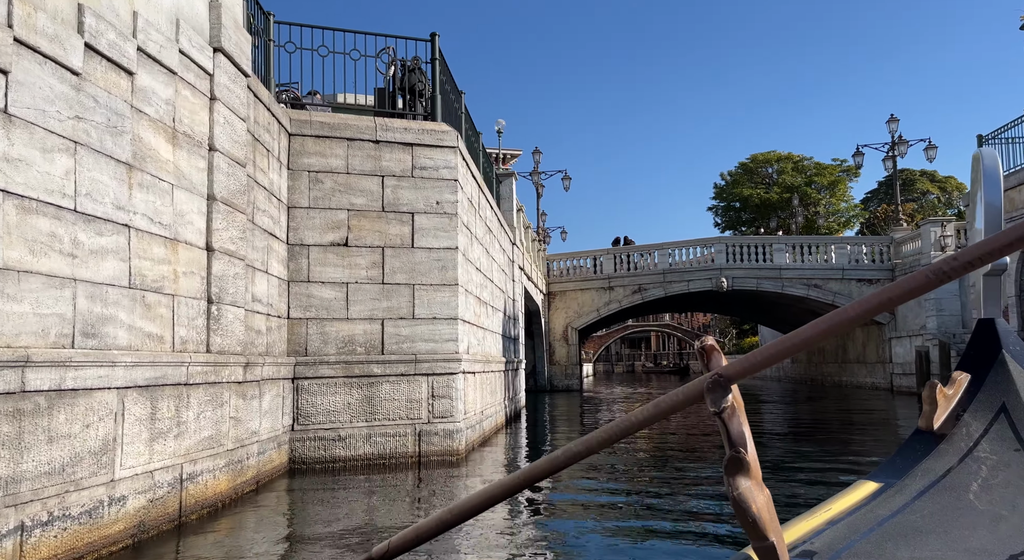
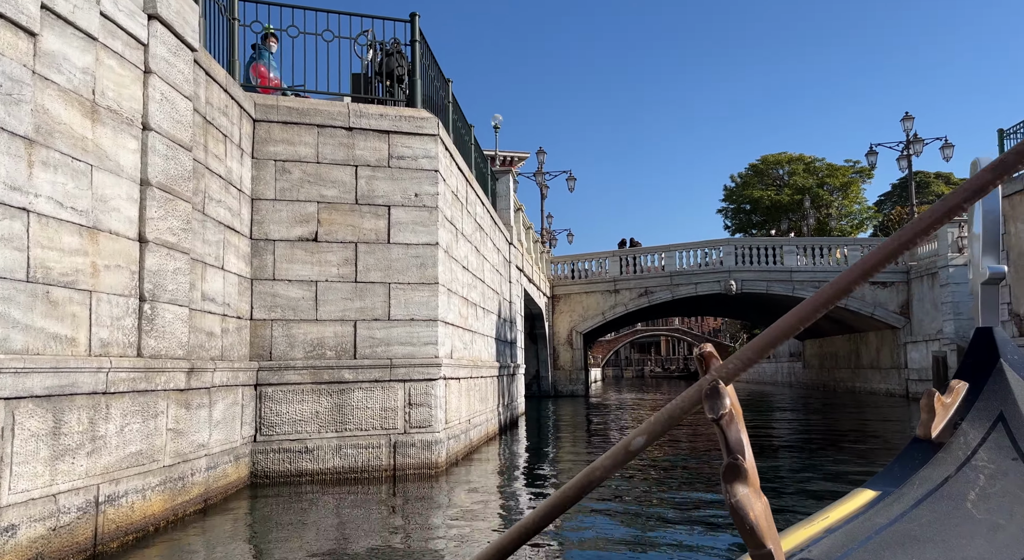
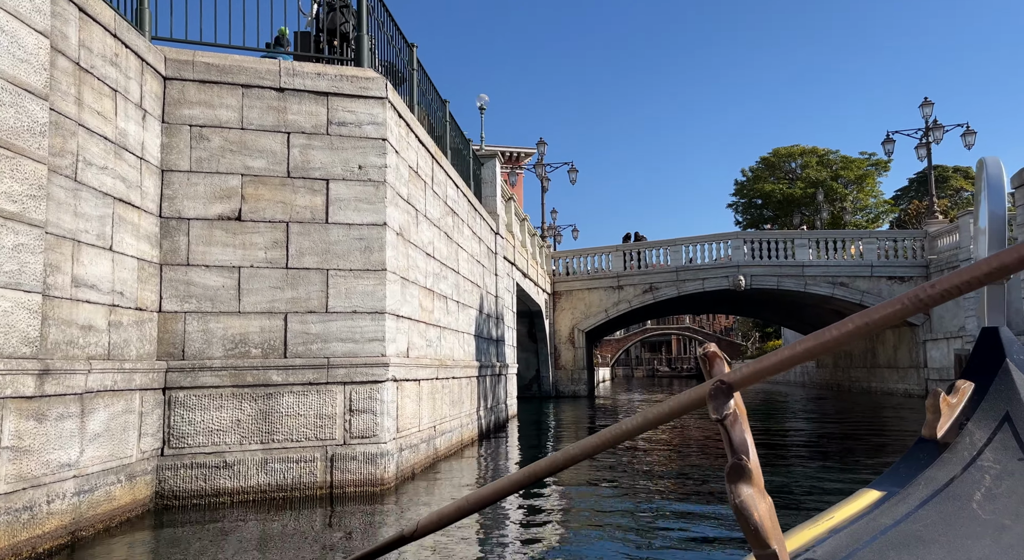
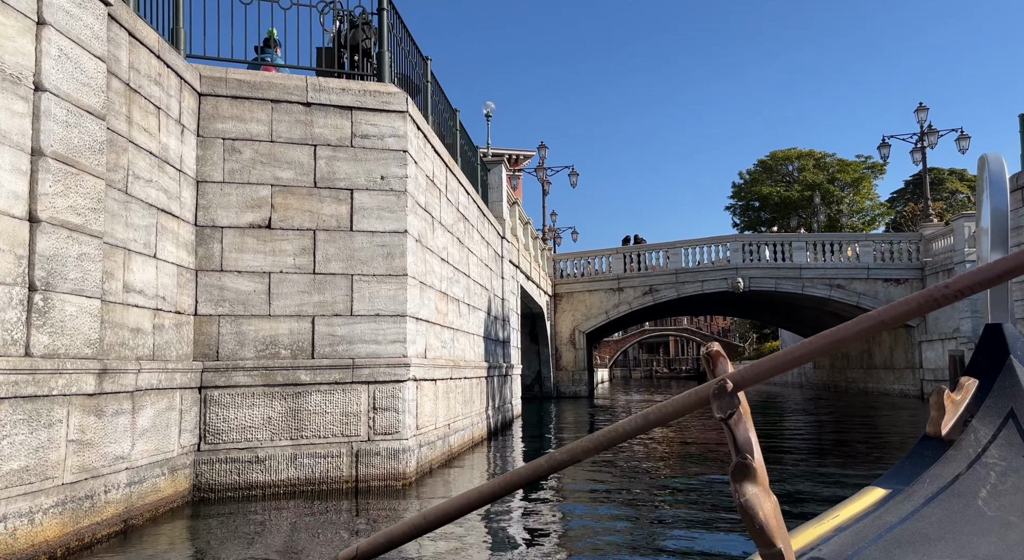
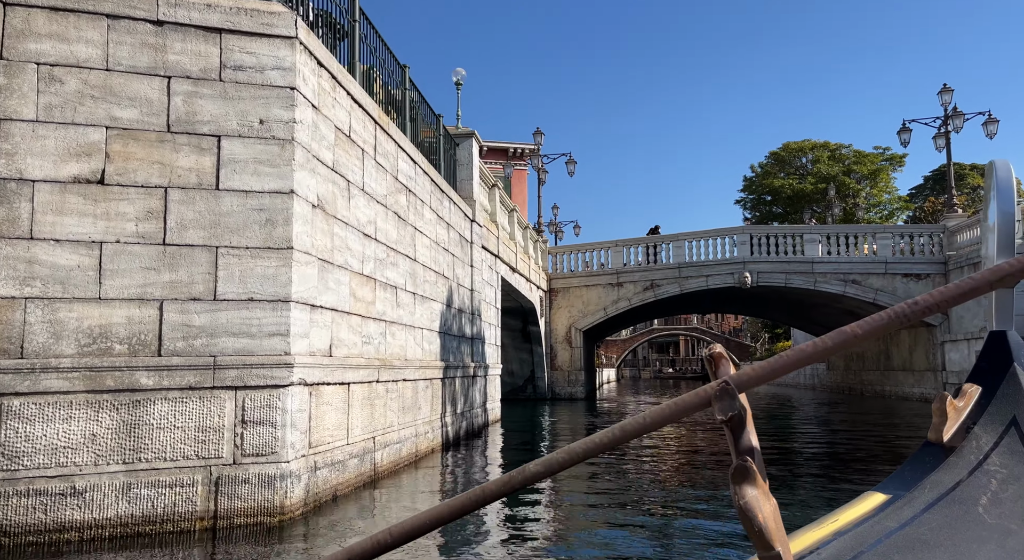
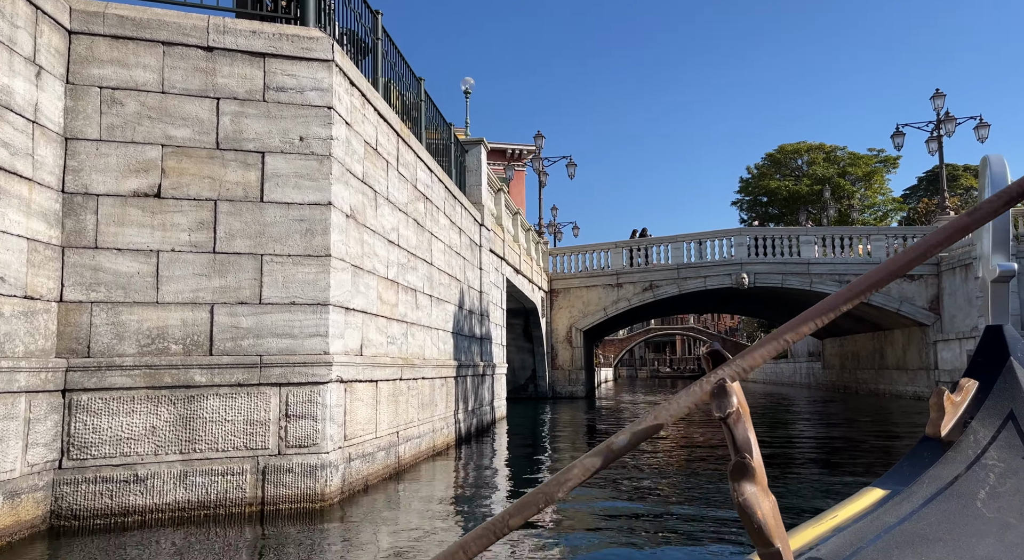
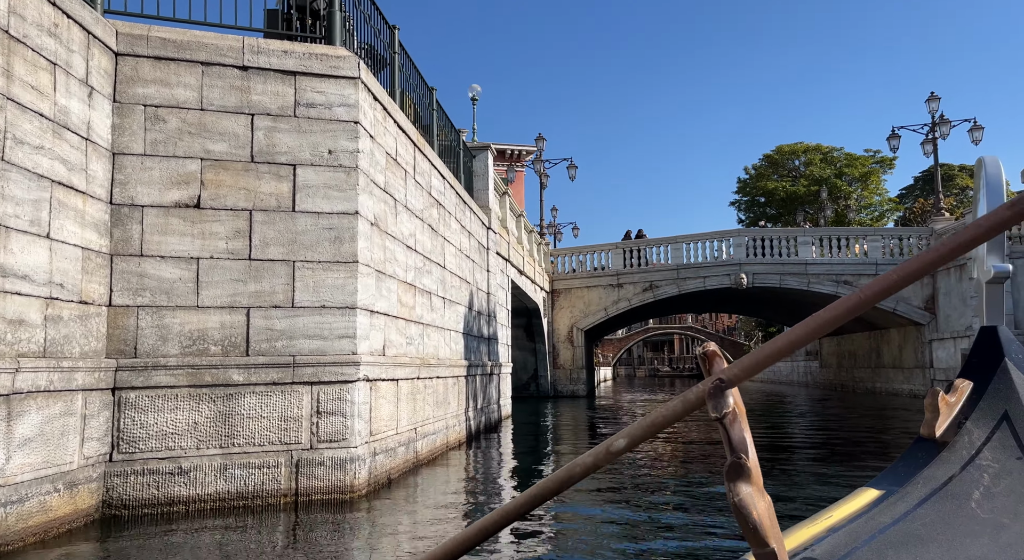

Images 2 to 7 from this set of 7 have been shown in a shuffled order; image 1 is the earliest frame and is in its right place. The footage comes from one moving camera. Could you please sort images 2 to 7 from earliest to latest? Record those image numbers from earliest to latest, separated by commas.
2, 4, 3, 7, 6, 5
